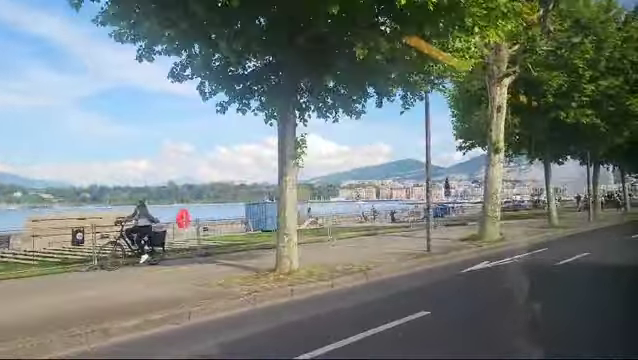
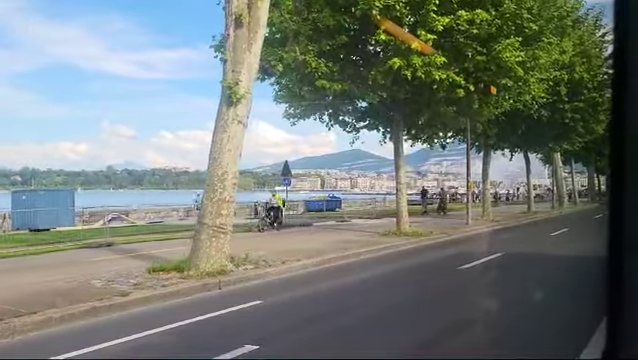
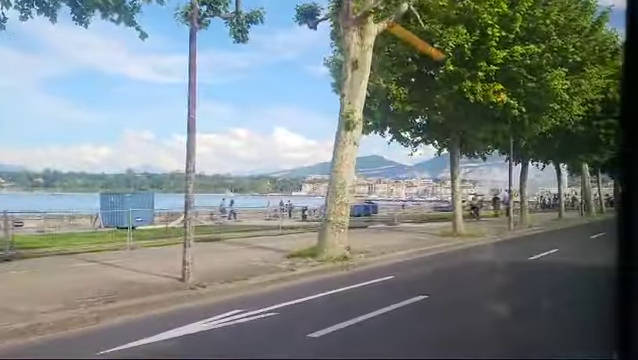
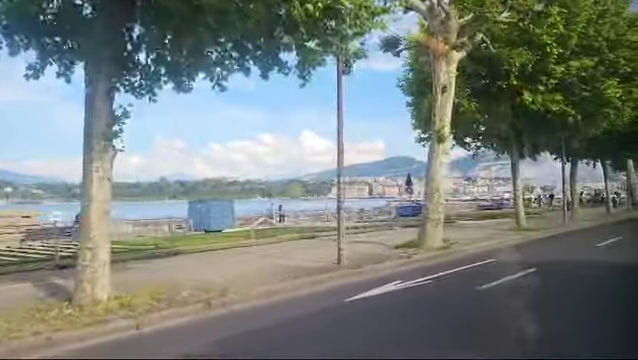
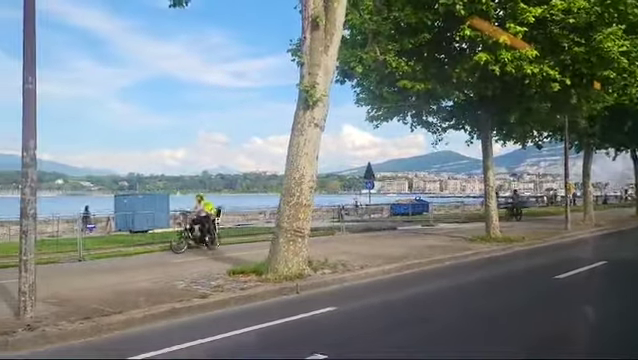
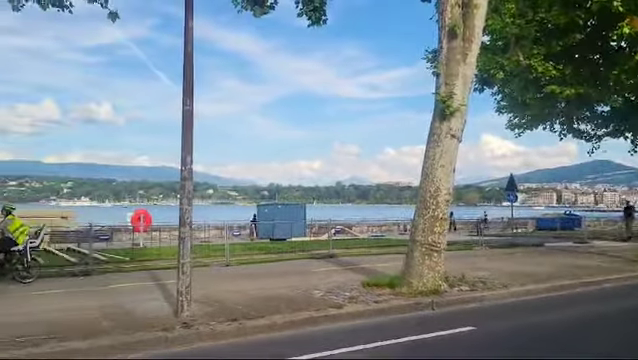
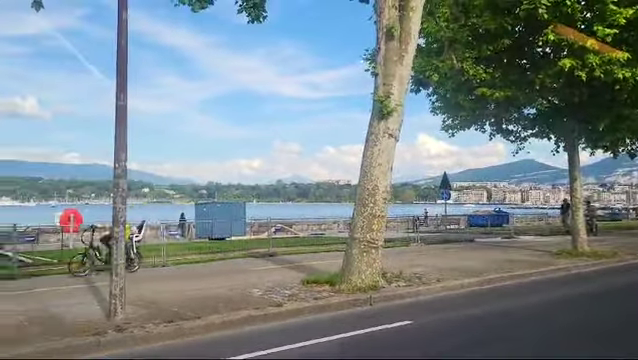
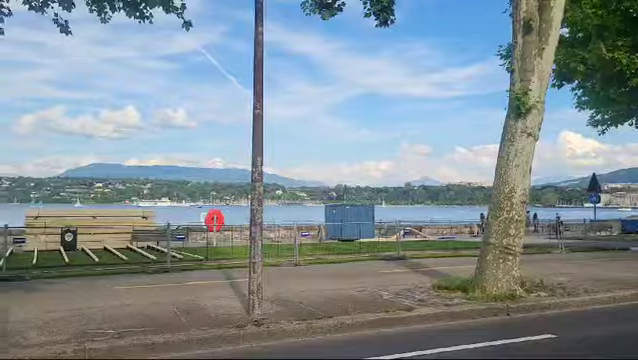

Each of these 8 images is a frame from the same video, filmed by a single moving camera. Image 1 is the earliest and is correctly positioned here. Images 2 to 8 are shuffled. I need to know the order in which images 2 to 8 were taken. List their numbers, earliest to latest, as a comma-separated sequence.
4, 3, 2, 5, 7, 6, 8
